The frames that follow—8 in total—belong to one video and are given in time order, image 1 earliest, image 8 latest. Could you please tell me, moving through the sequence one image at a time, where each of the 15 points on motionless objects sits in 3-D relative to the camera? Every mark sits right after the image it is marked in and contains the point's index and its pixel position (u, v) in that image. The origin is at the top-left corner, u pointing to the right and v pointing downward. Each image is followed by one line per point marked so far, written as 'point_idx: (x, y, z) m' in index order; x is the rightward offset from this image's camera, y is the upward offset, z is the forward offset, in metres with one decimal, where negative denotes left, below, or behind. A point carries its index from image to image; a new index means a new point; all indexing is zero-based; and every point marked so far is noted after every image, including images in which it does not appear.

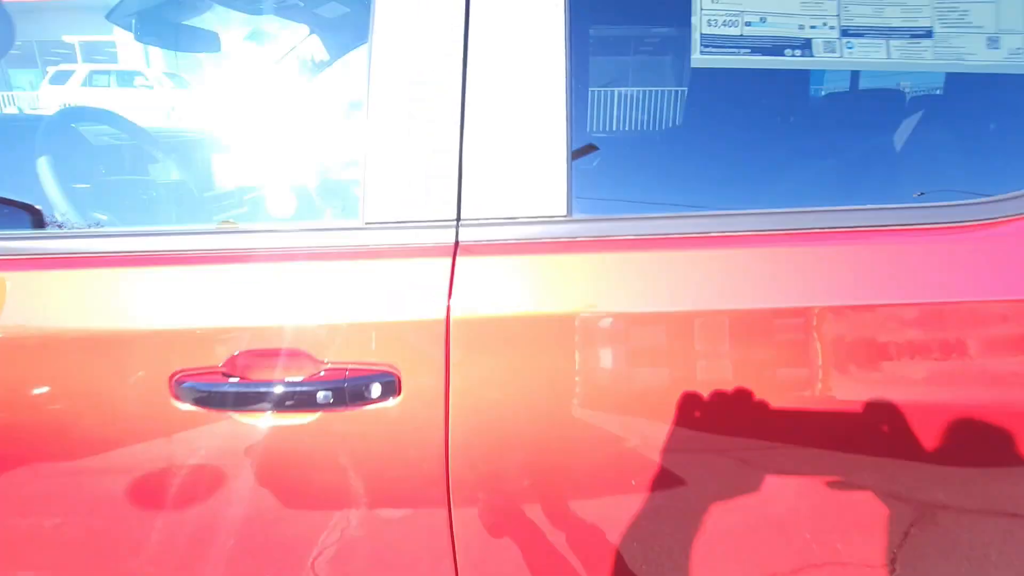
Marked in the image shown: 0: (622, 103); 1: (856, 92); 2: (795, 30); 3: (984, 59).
0: (+0.1, +0.3, +0.8) m
1: (+0.6, +0.3, +0.7) m
2: (+0.4, +0.4, +0.8) m
3: (+0.6, +0.3, +0.7) m
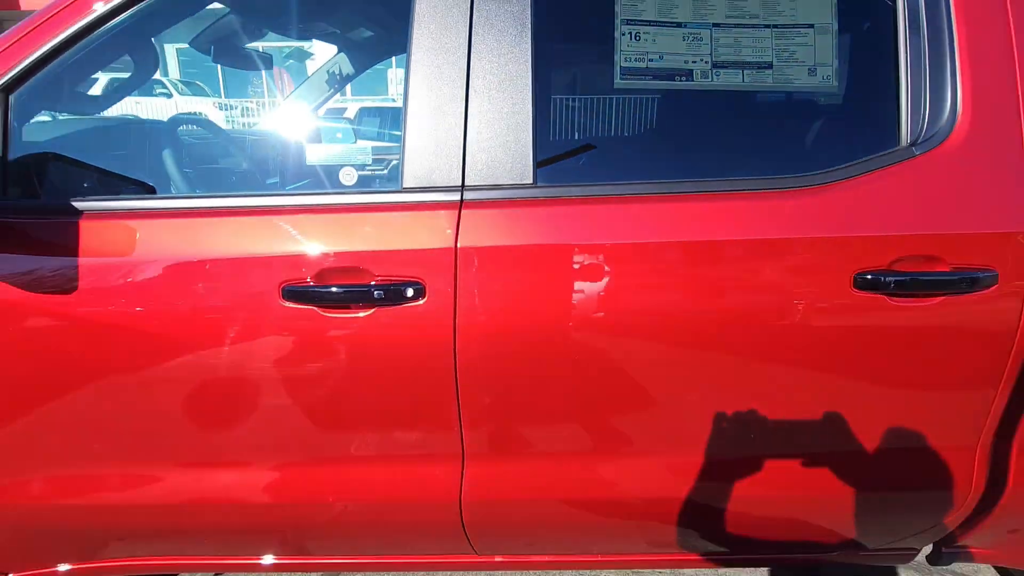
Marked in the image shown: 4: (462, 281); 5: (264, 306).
0: (+0.1, +0.4, +1.1) m
1: (+0.5, +0.4, +1.1) m
2: (+0.4, +0.5, +1.1) m
3: (+0.6, +0.4, +1.1) m
4: (-0.1, 0.0, +1.0) m
5: (-0.5, 0.0, +1.0) m
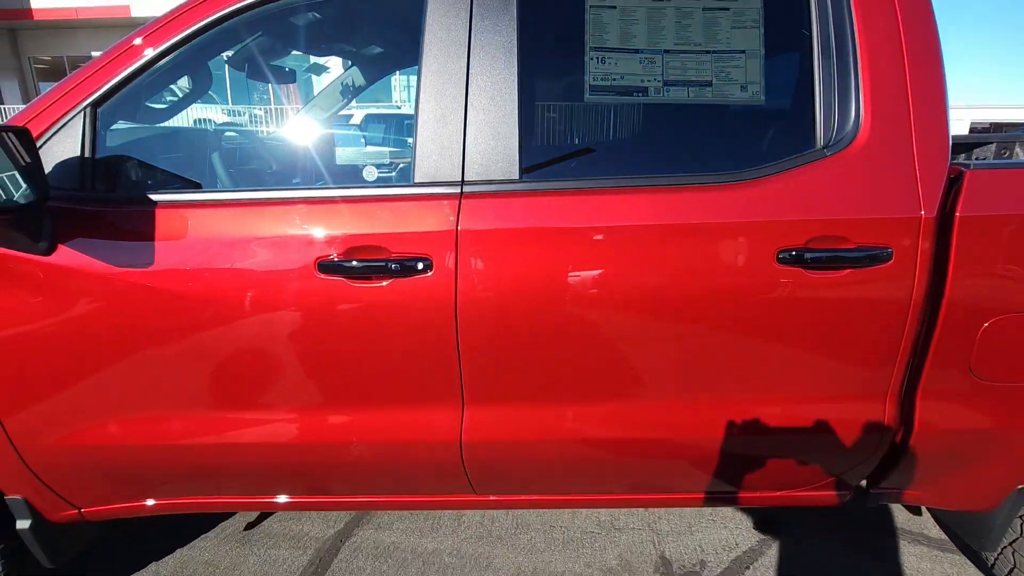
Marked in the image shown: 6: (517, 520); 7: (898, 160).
0: (+0.1, +0.5, +1.4) m
1: (+0.5, +0.5, +1.3) m
2: (+0.3, +0.5, +1.4) m
3: (+0.6, +0.5, +1.3) m
4: (-0.1, +0.1, +1.3) m
5: (-0.5, 0.0, +1.3) m
6: (0.0, -0.9, +2.1) m
7: (+0.9, +0.3, +1.3) m
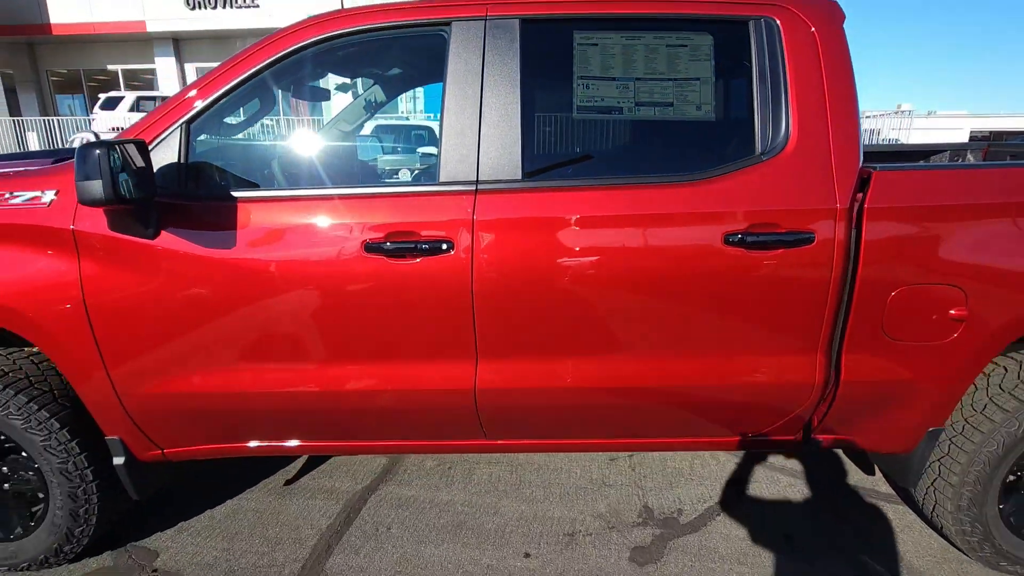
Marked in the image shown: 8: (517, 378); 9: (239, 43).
0: (+0.1, +0.5, +1.7) m
1: (+0.5, +0.5, +1.7) m
2: (+0.3, +0.6, +1.7) m
3: (+0.6, +0.6, +1.7) m
4: (-0.1, +0.1, +1.6) m
5: (-0.5, +0.1, +1.6) m
6: (0.0, -0.9, +2.5) m
7: (+0.9, +0.4, +1.6) m
8: (0.0, -0.3, +1.7) m
9: (-9.1, +8.1, +17.2) m
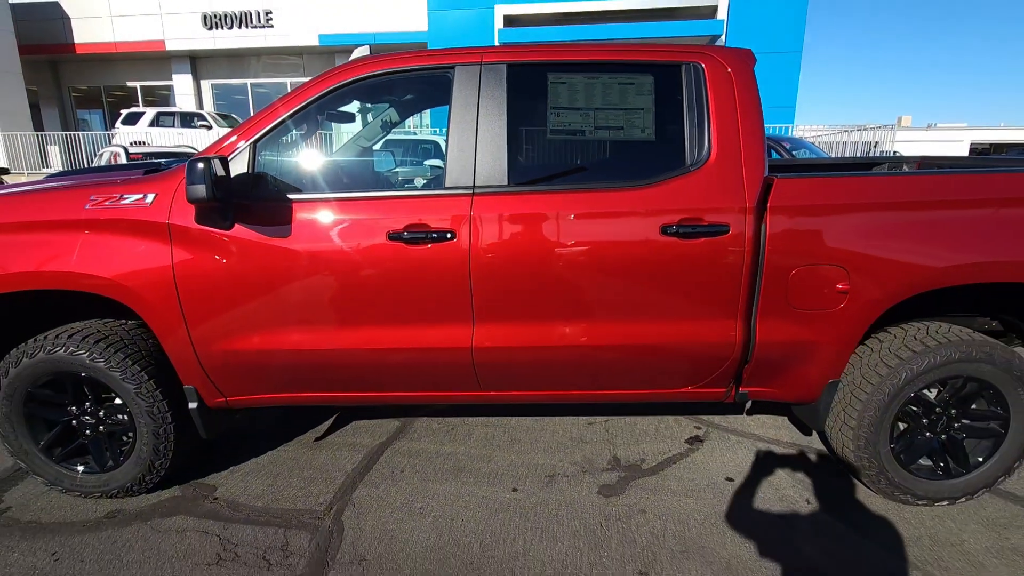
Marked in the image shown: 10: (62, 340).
0: (0.0, +0.6, +2.2) m
1: (+0.5, +0.6, +2.2) m
2: (+0.3, +0.7, +2.2) m
3: (+0.6, +0.6, +2.2) m
4: (-0.2, +0.2, +2.1) m
5: (-0.6, +0.2, +2.1) m
6: (0.0, -0.8, +2.9) m
7: (+0.9, +0.5, +2.1) m
8: (0.0, -0.2, +2.2) m
9: (-9.0, +7.9, +17.9) m
10: (-2.0, -0.2, +2.3) m
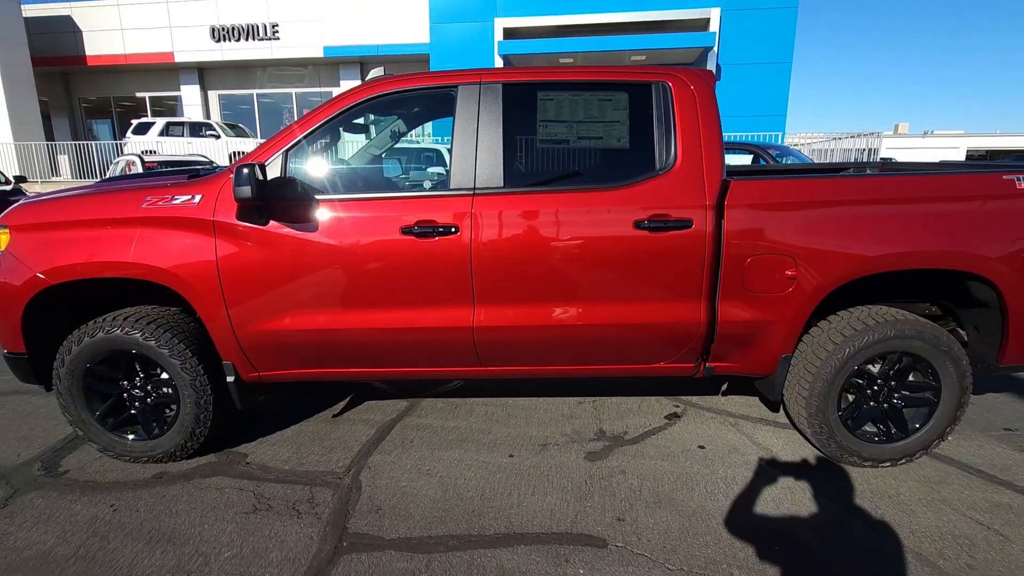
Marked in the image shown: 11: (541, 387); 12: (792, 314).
0: (0.0, +0.7, +2.6) m
1: (+0.4, +0.7, +2.5) m
2: (+0.3, +0.7, +2.6) m
3: (+0.5, +0.7, +2.5) m
4: (-0.2, +0.3, +2.5) m
5: (-0.6, +0.2, +2.5) m
6: (0.0, -0.8, +3.3) m
7: (+0.9, +0.5, +2.4) m
8: (0.0, -0.2, +2.5) m
9: (-9.0, +7.7, +18.4) m
10: (-2.0, -0.2, +2.6) m
11: (+0.2, -0.7, +3.5) m
12: (+1.3, -0.1, +2.5) m
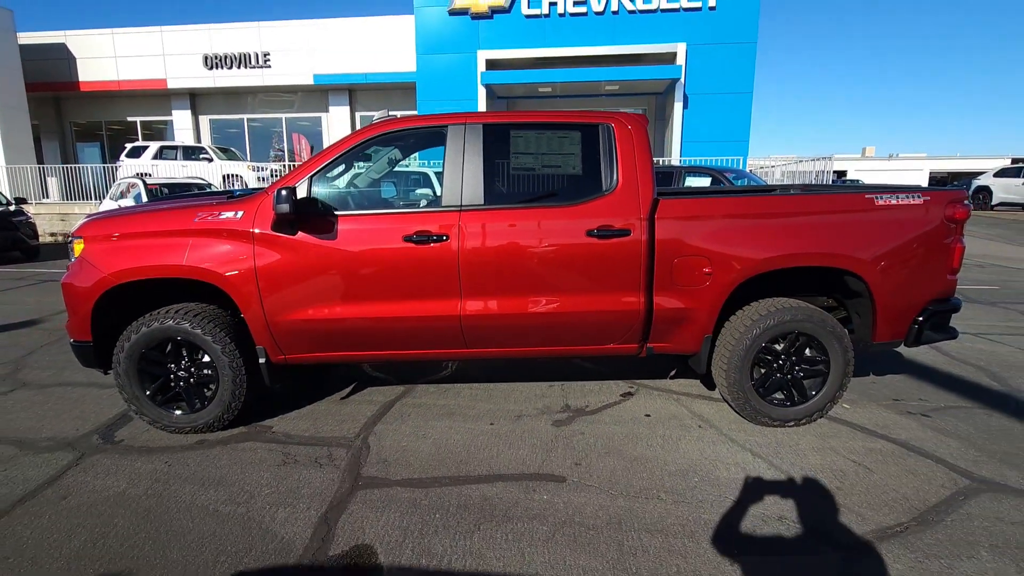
0: (-0.1, +0.7, +3.2) m
1: (+0.3, +0.7, +3.2) m
2: (+0.1, +0.8, +3.3) m
3: (+0.4, +0.7, +3.2) m
4: (-0.3, +0.3, +3.1) m
5: (-0.7, +0.3, +3.1) m
6: (-0.2, -0.8, +3.9) m
7: (+0.7, +0.6, +3.1) m
8: (-0.2, -0.1, +3.2) m
9: (-9.6, +7.0, +19.1) m
10: (-2.1, -0.2, +3.2) m
11: (0.0, -0.7, +4.2) m
12: (+1.2, -0.1, +3.2) m
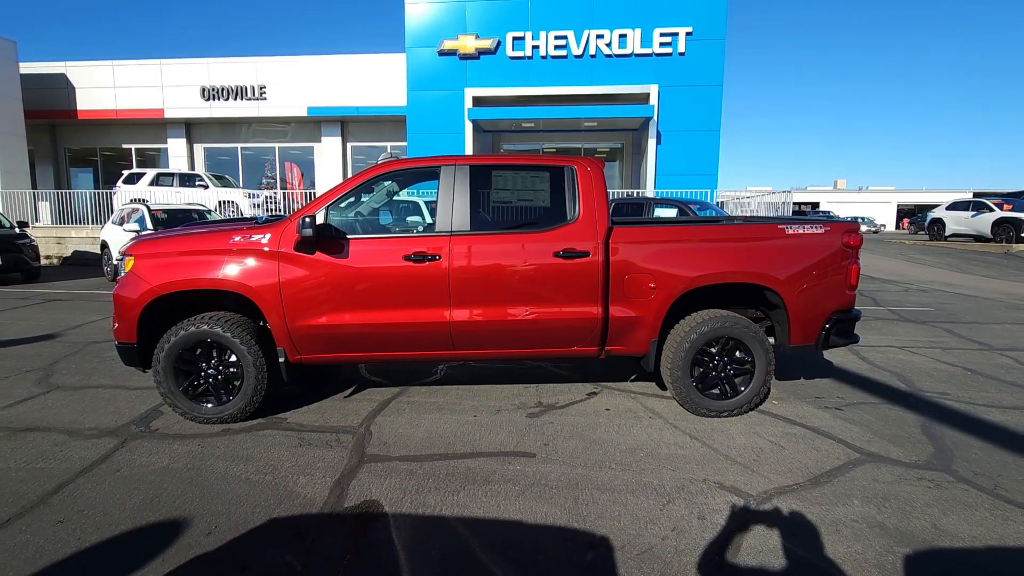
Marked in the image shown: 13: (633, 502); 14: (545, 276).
0: (-0.3, +0.6, +3.9) m
1: (+0.2, +0.6, +3.9) m
2: (0.0, +0.7, +4.0) m
3: (+0.3, +0.6, +3.9) m
4: (-0.4, +0.2, +3.8) m
5: (-0.8, +0.2, +3.8) m
6: (-0.3, -0.9, +4.5) m
7: (+0.6, +0.5, +3.8) m
8: (-0.3, -0.2, +3.8) m
9: (-10.2, +6.1, +19.8) m
10: (-2.3, -0.2, +3.8) m
11: (-0.1, -0.8, +4.8) m
12: (+1.1, -0.2, +3.9) m
13: (+0.7, -1.2, +2.9) m
14: (+0.2, +0.1, +3.8) m
